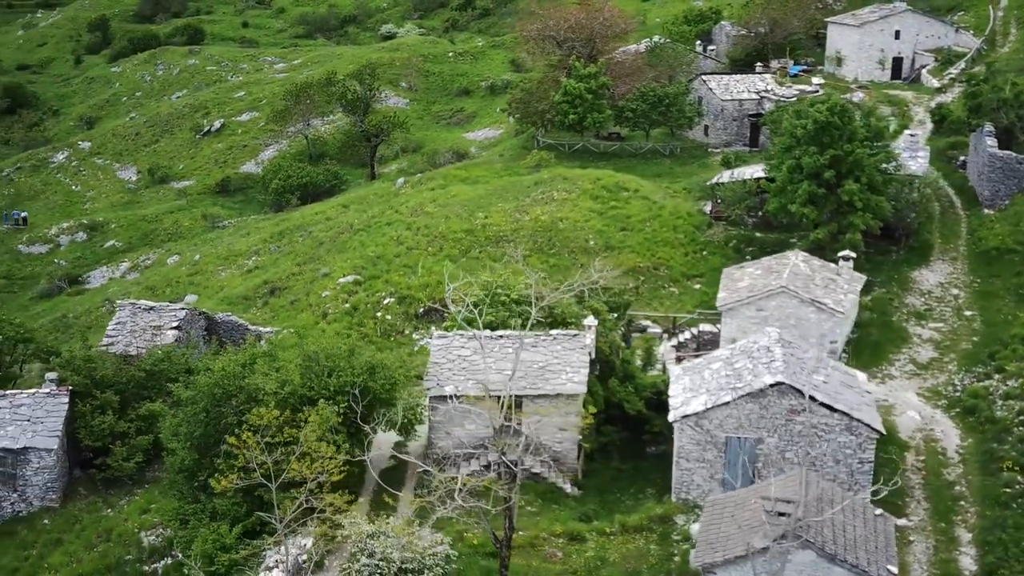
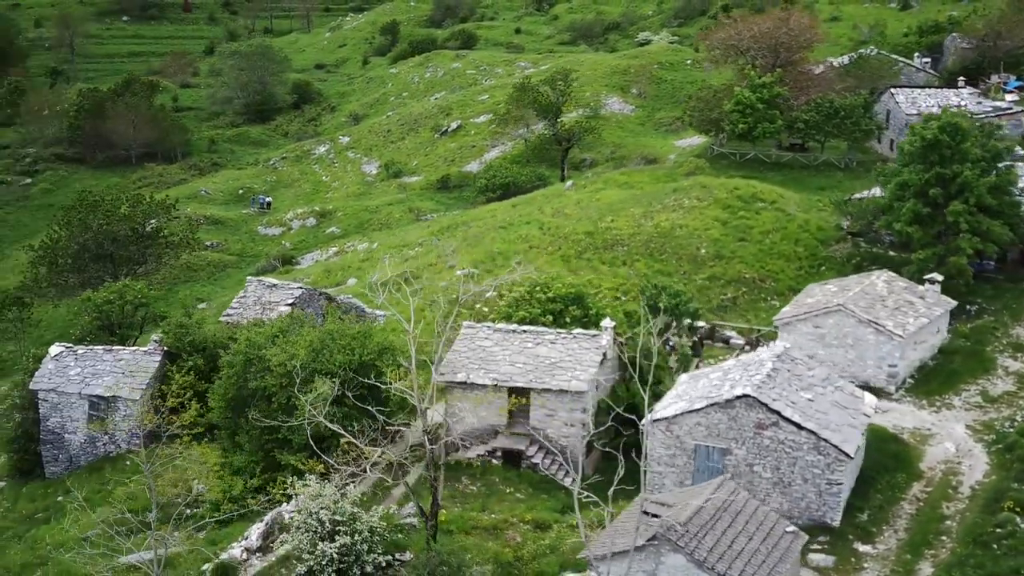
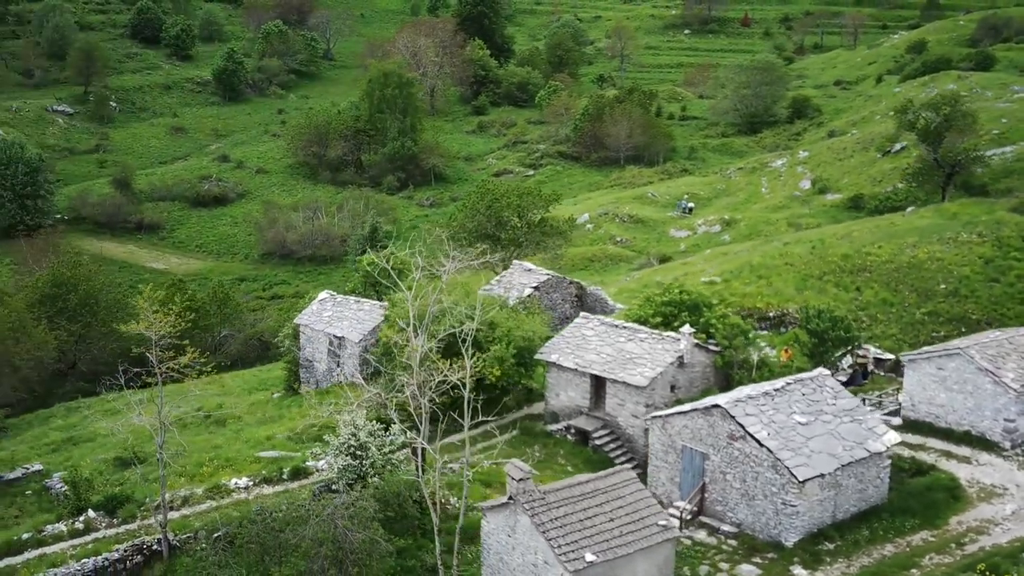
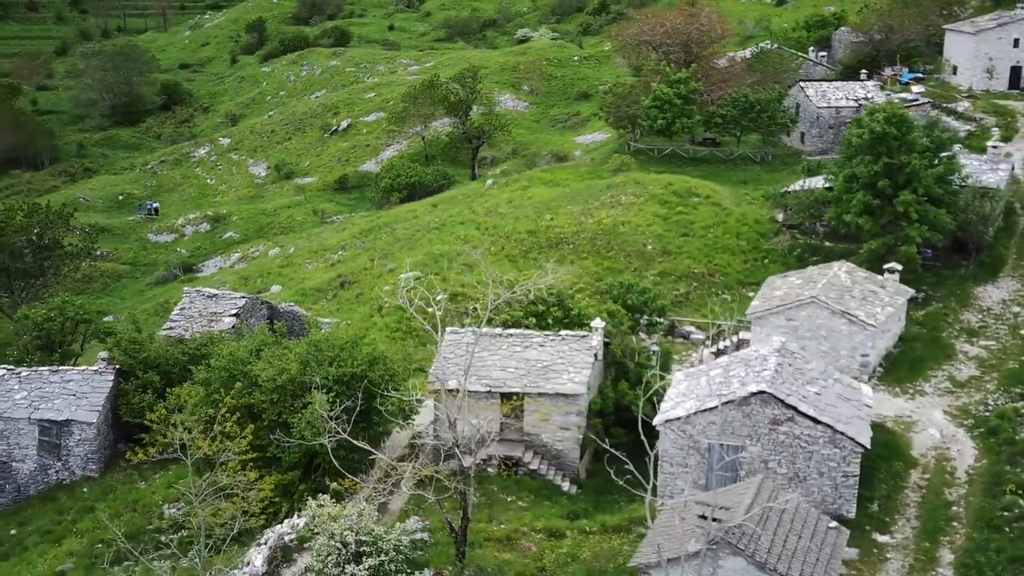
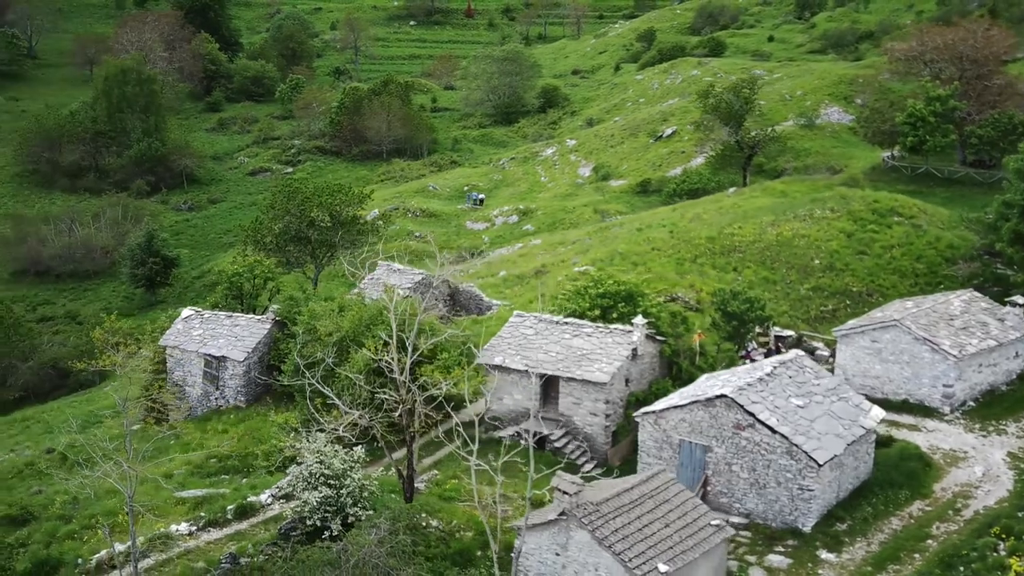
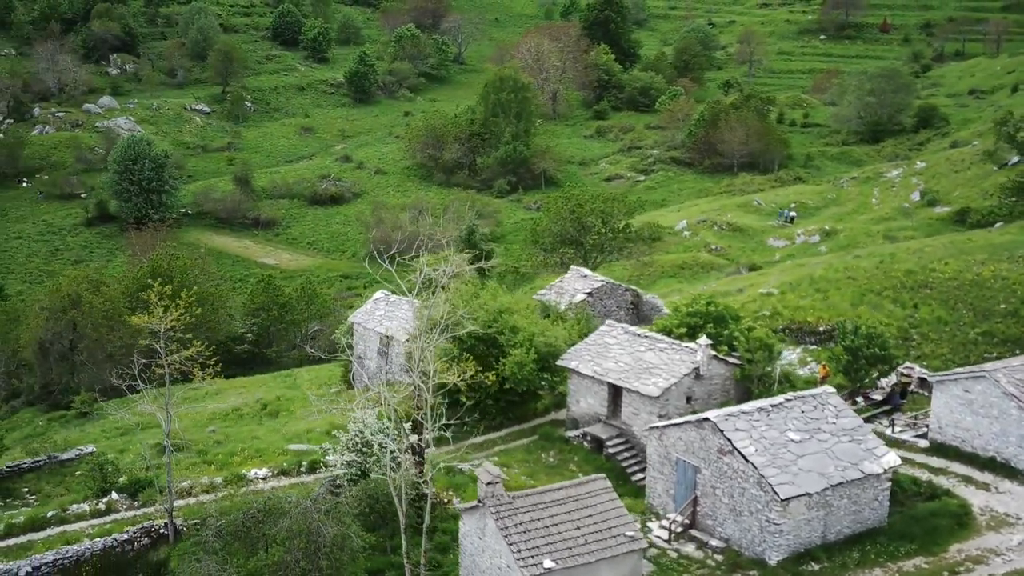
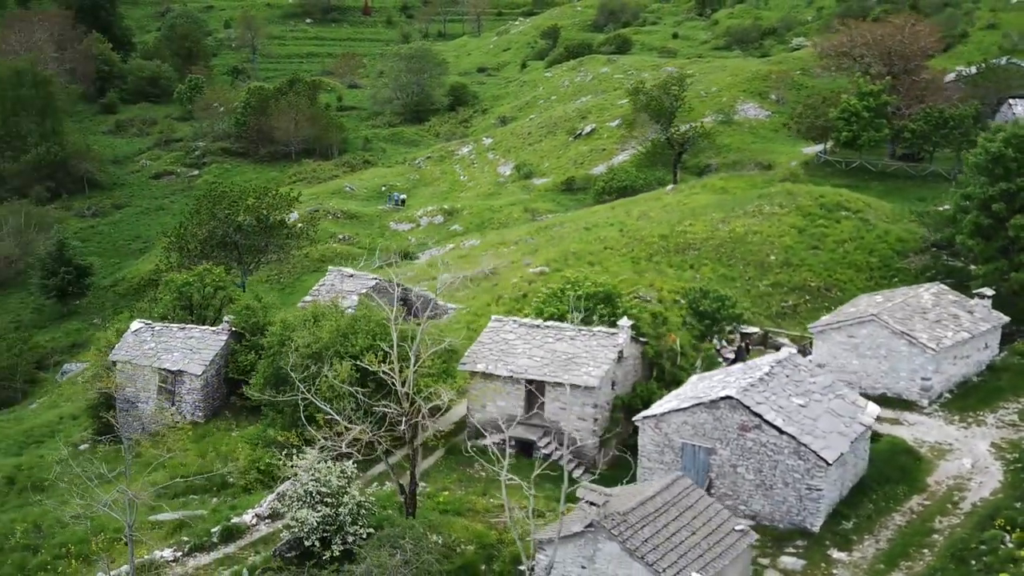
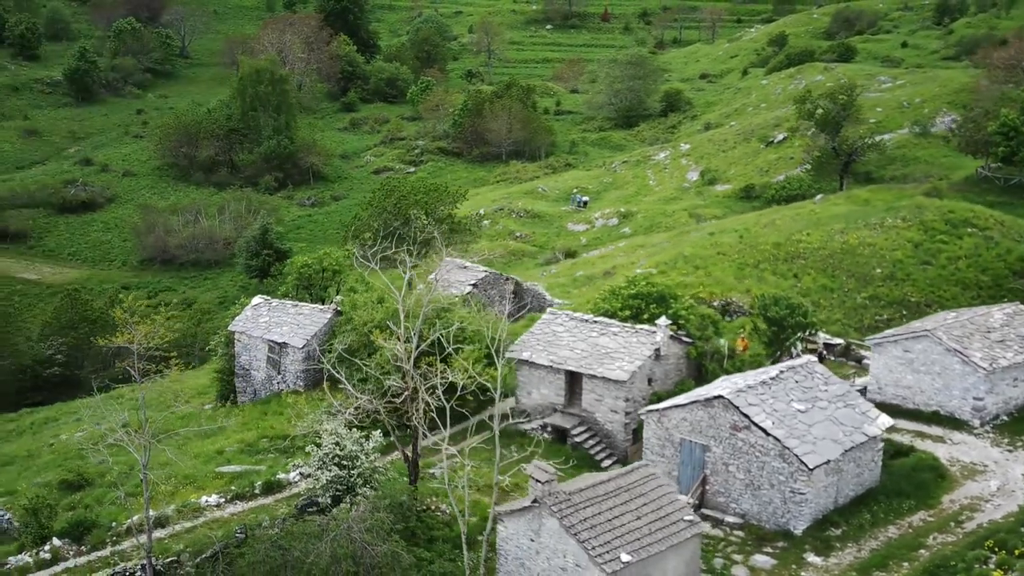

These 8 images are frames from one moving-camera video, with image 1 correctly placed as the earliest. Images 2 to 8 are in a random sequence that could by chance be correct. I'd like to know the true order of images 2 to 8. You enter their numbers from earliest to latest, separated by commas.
4, 2, 7, 5, 8, 3, 6
